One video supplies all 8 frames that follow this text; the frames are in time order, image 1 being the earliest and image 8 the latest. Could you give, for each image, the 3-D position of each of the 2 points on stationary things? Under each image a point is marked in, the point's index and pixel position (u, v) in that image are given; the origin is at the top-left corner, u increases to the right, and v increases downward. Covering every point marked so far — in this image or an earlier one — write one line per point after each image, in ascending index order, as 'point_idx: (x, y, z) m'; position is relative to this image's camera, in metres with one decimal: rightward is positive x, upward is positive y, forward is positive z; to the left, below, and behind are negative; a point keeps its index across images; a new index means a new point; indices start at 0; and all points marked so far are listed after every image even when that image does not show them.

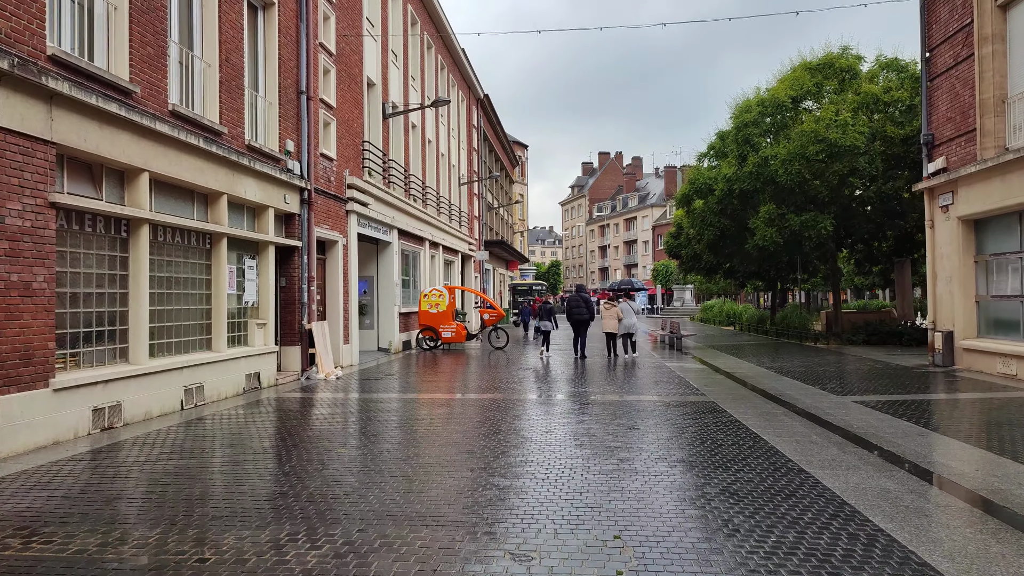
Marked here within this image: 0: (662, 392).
0: (+2.2, -1.5, +10.7) m
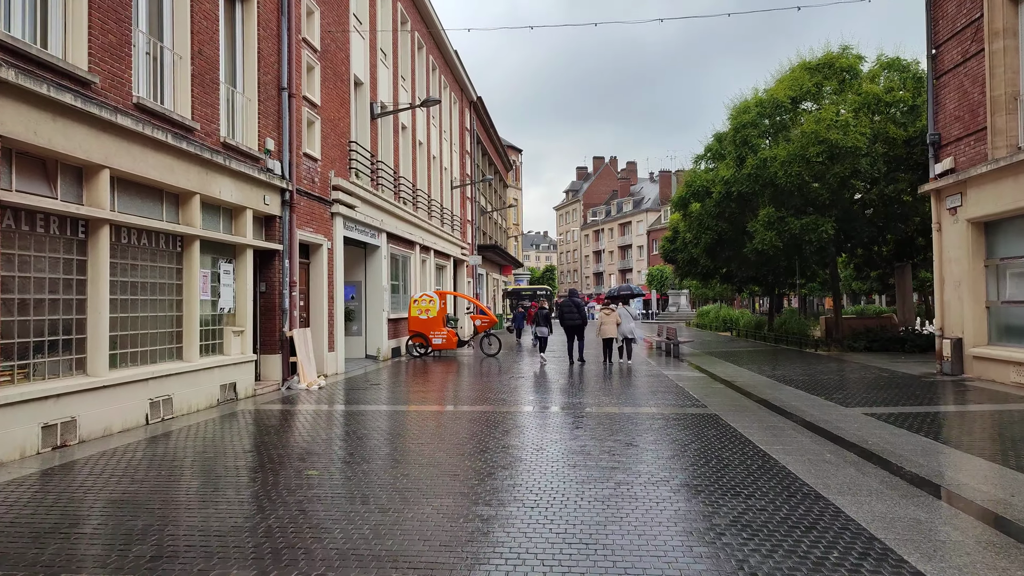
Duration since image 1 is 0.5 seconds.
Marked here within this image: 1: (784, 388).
0: (+2.0, -1.6, +10.2) m
1: (+4.5, -1.6, +12.1) m
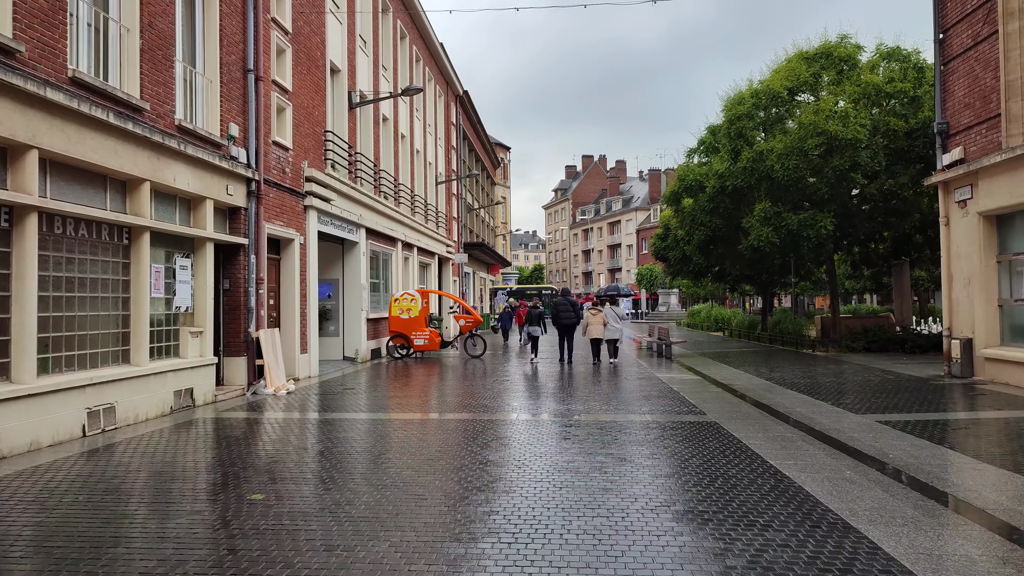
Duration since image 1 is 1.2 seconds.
0: (+1.8, -1.5, +9.4) m
1: (+4.2, -1.6, +11.4) m
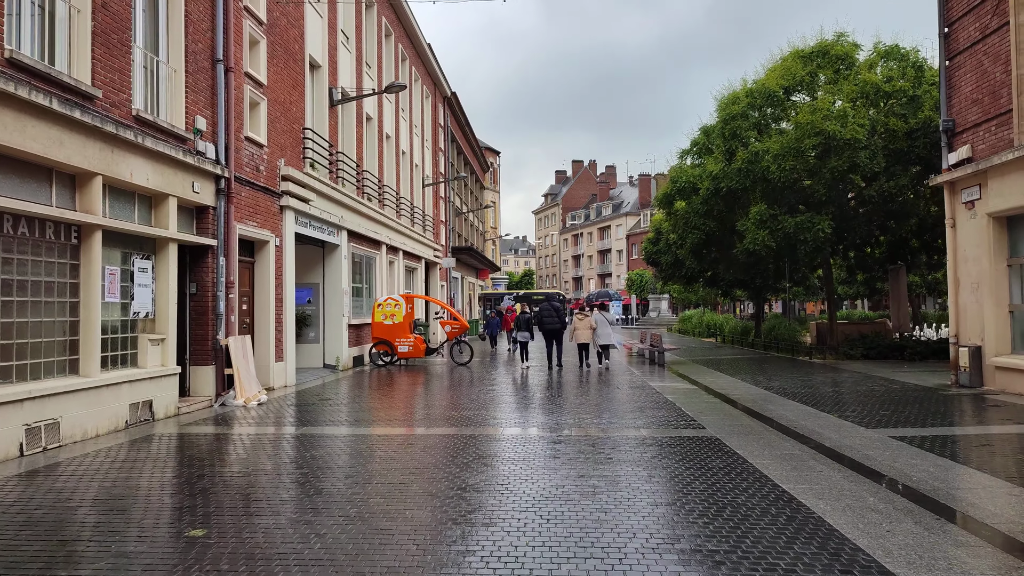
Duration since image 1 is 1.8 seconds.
0: (+1.6, -1.6, +8.8) m
1: (+4.0, -1.7, +10.8) m
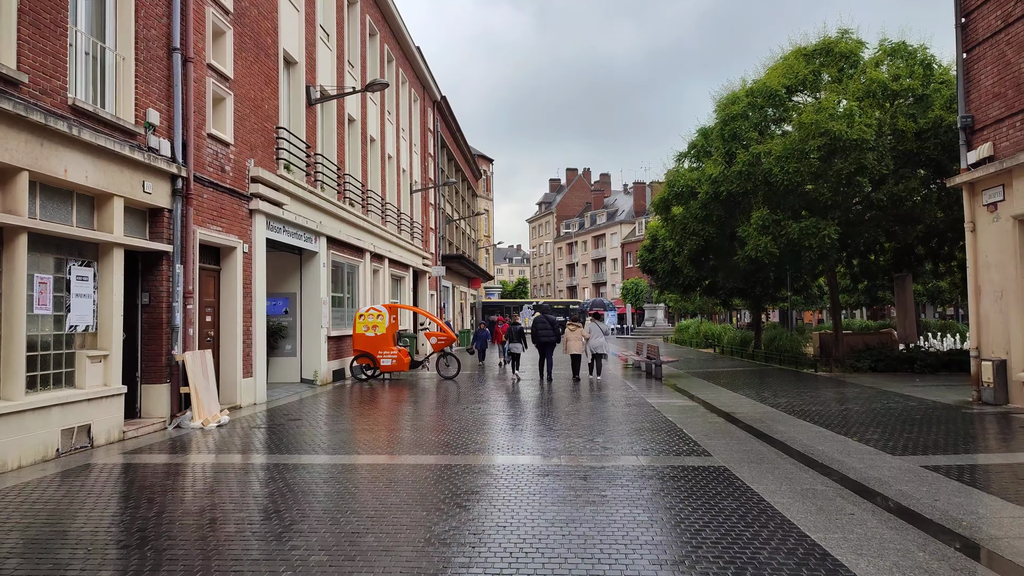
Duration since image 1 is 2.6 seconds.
0: (+1.5, -1.7, +7.9) m
1: (+3.8, -1.8, +9.9) m
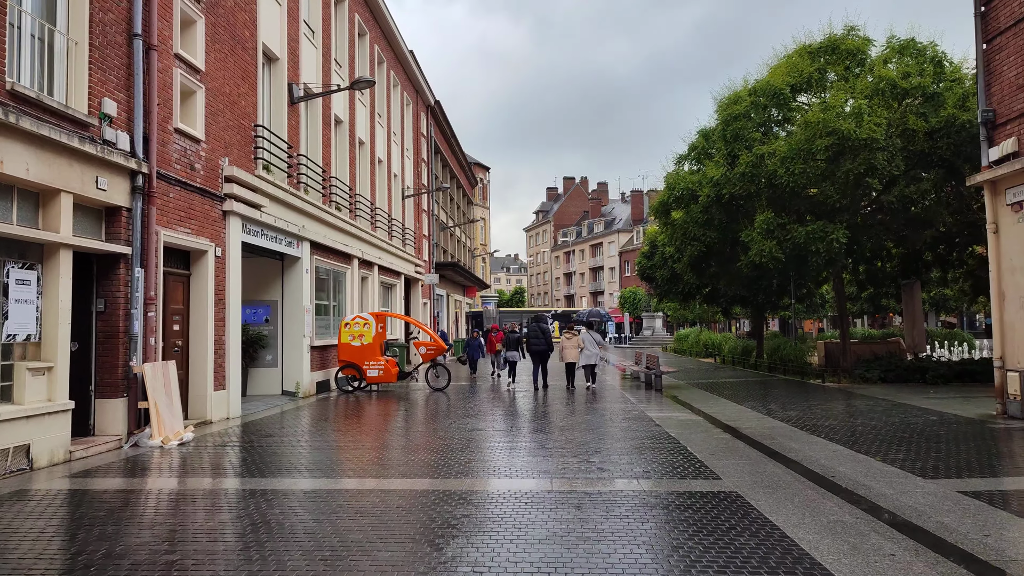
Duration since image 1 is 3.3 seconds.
0: (+1.3, -1.7, +7.1) m
1: (+3.7, -1.8, +9.1) m
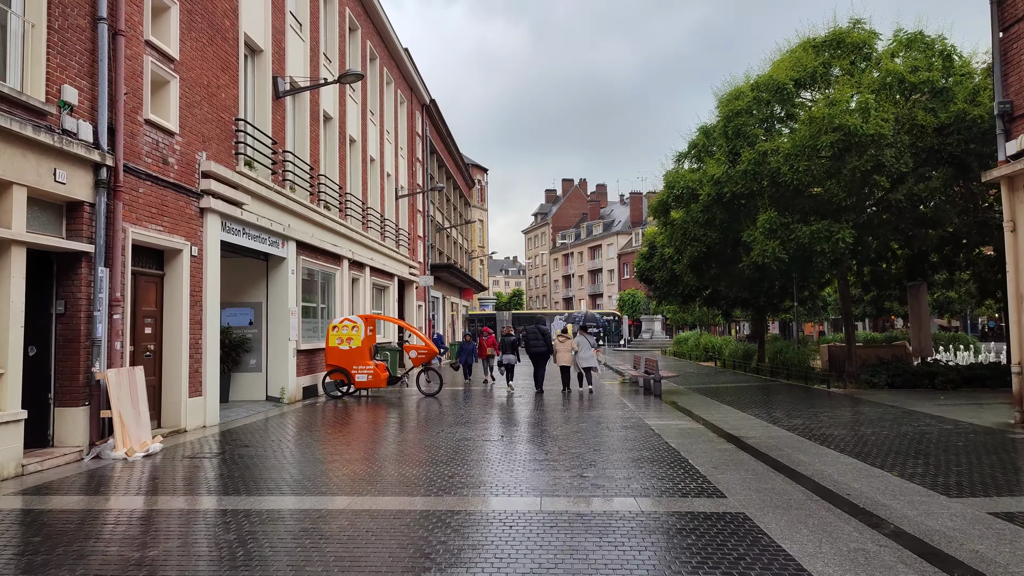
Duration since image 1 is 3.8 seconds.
0: (+1.2, -1.7, +6.5) m
1: (+3.6, -1.9, +8.6) m
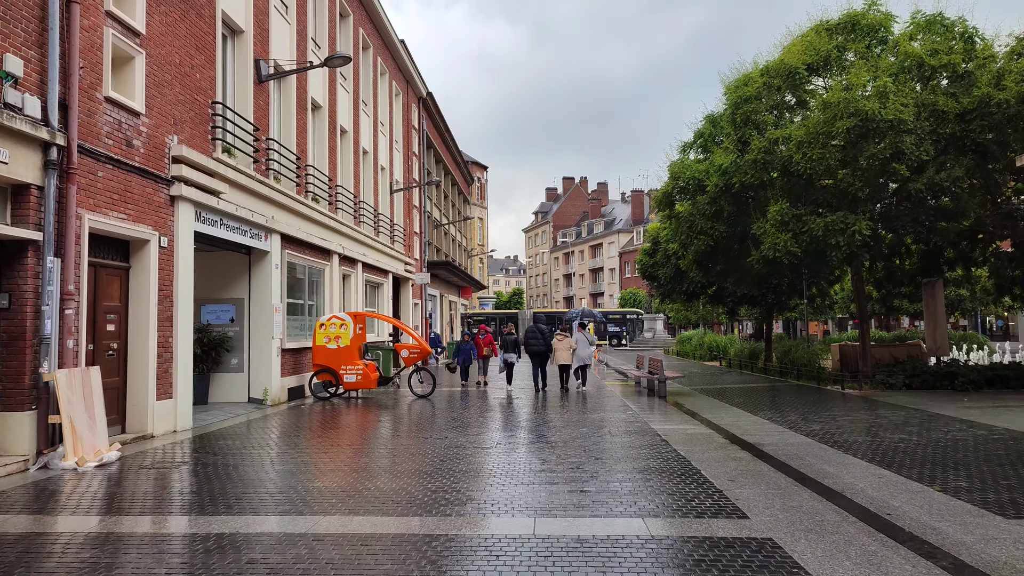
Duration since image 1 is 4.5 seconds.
0: (+1.1, -1.7, +5.7) m
1: (+3.5, -1.8, +7.8) m
